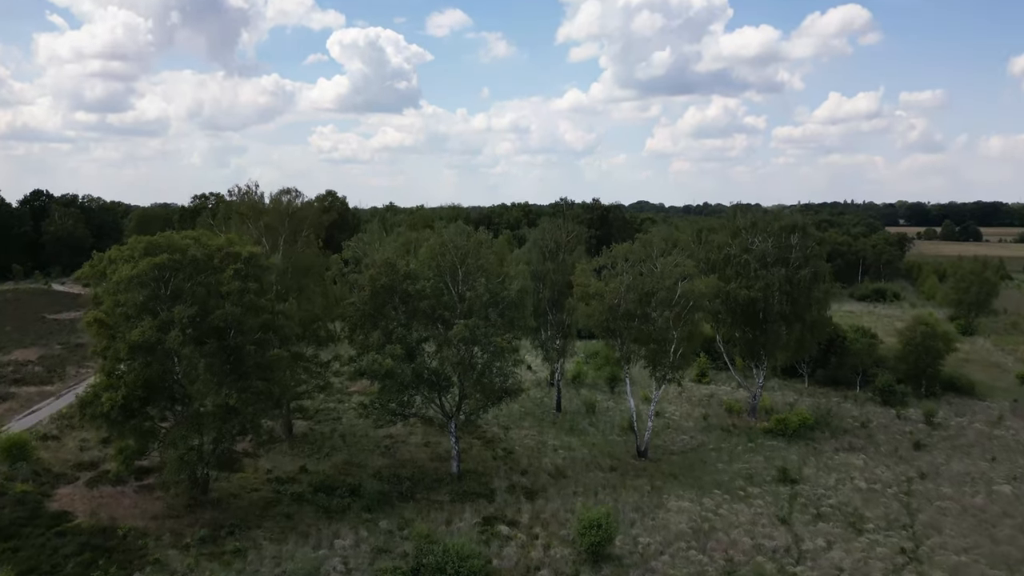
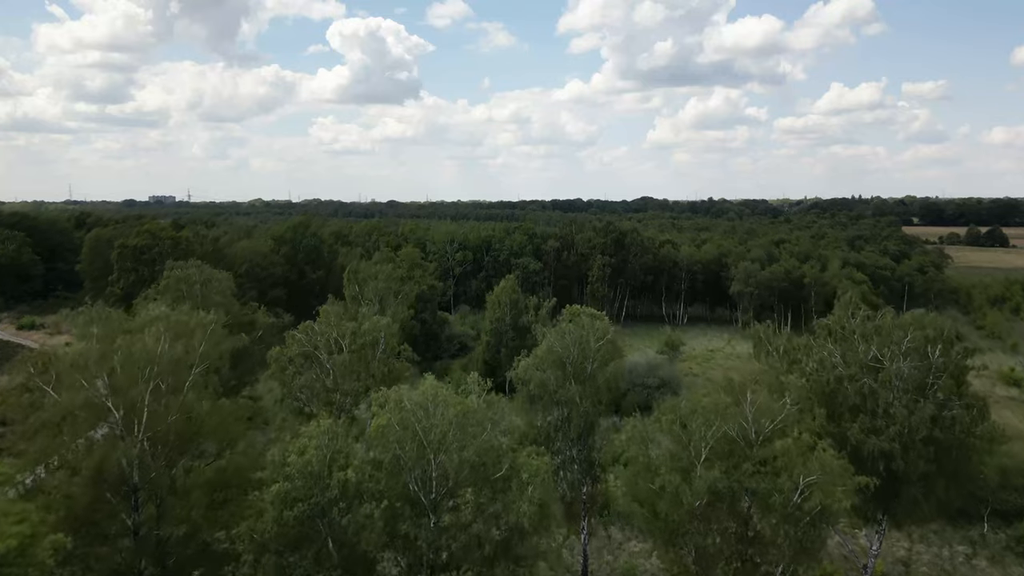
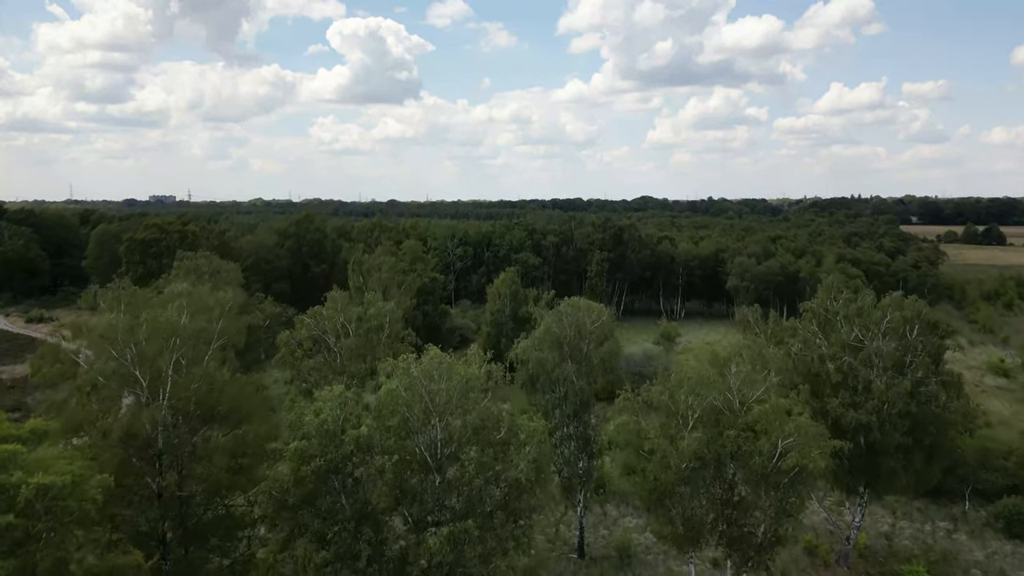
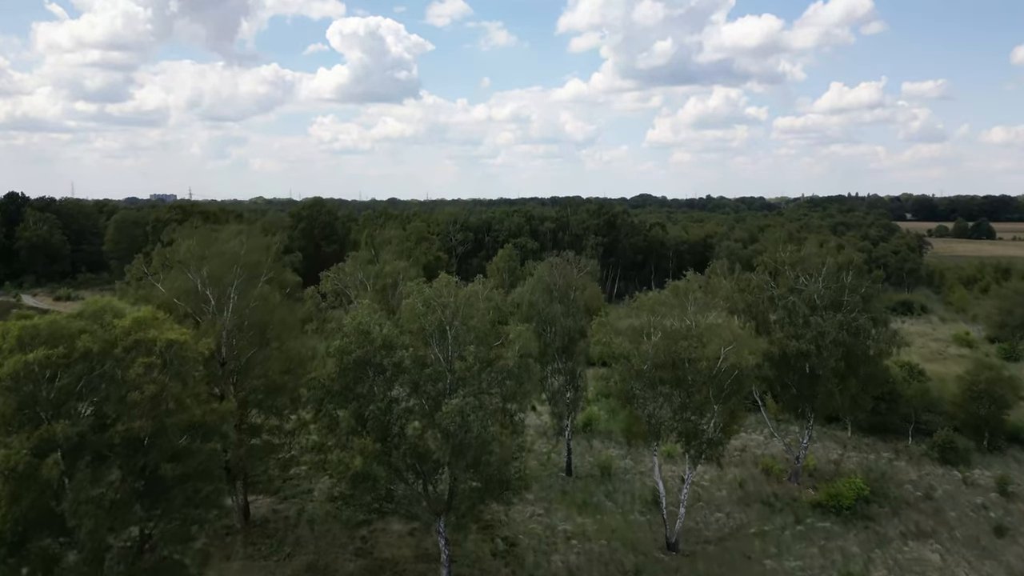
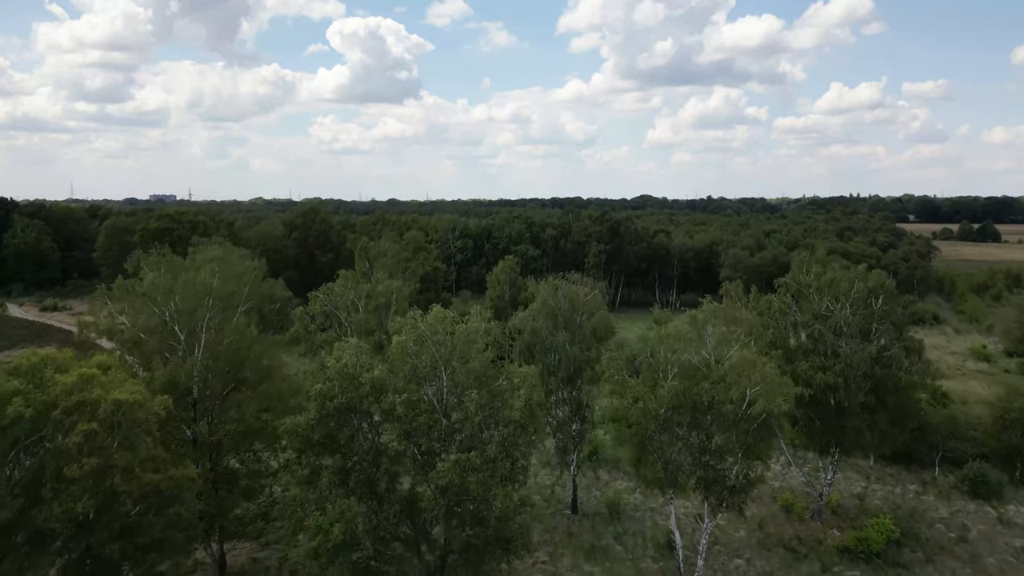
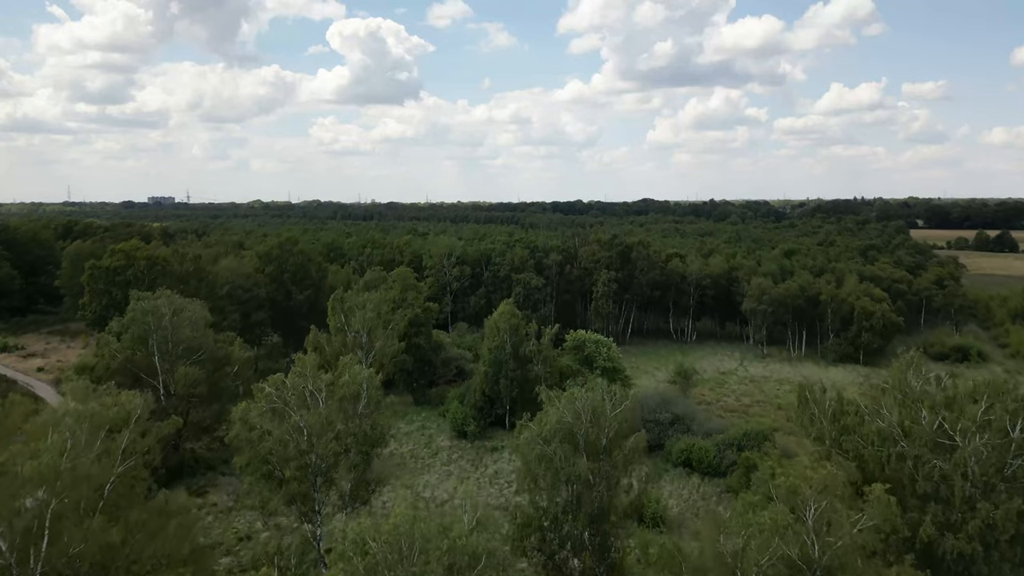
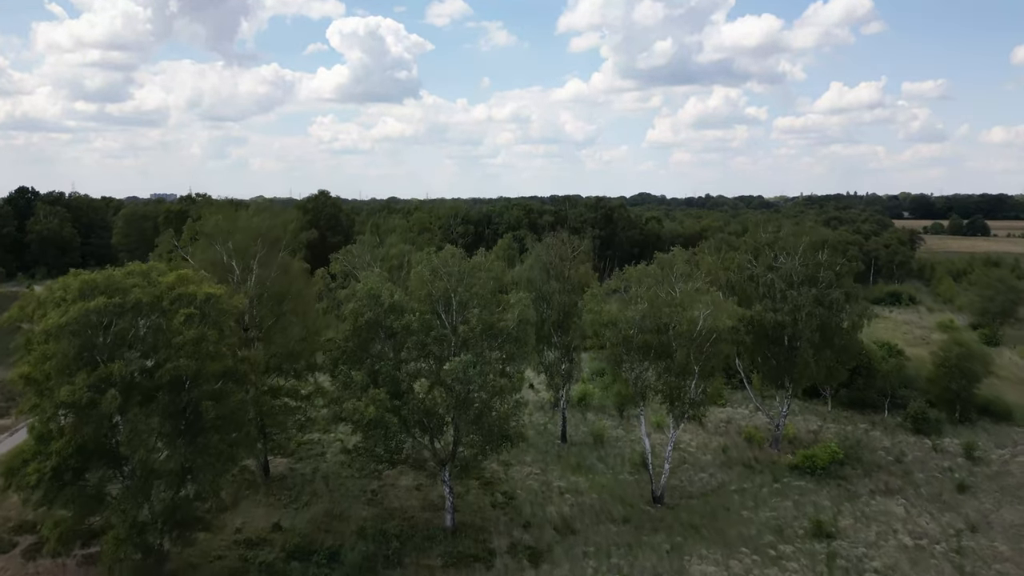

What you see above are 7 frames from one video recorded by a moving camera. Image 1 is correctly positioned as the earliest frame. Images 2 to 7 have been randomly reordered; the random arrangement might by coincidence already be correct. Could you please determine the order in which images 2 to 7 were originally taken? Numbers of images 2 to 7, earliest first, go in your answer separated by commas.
7, 4, 5, 3, 2, 6
